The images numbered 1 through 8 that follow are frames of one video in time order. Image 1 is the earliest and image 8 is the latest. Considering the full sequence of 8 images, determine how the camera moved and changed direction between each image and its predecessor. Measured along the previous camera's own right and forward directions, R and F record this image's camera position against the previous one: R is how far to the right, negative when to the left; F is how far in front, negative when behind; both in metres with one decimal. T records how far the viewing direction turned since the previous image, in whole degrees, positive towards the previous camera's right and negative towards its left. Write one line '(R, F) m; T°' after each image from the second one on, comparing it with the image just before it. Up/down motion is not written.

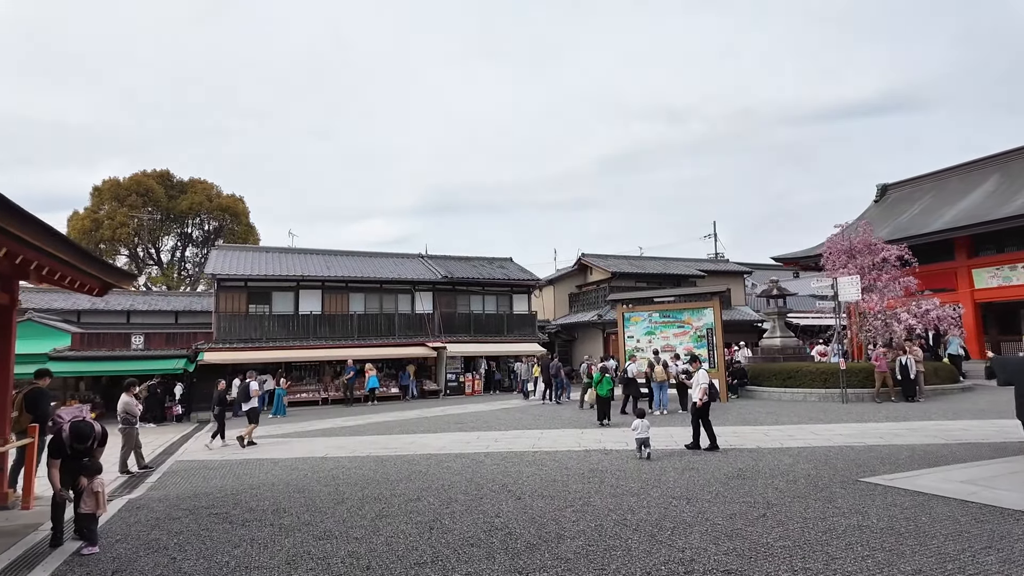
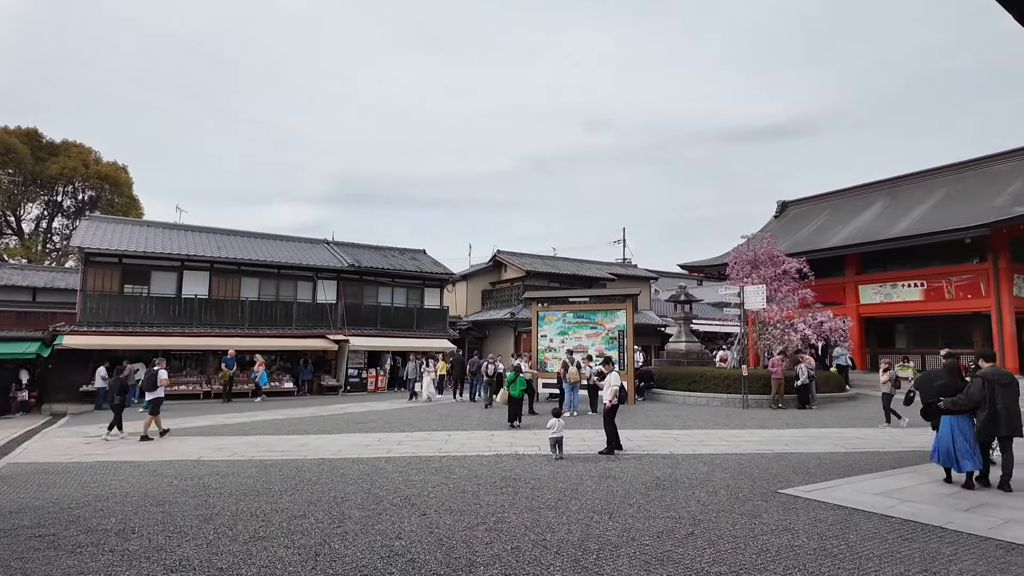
(0.0, +0.7) m; +9°
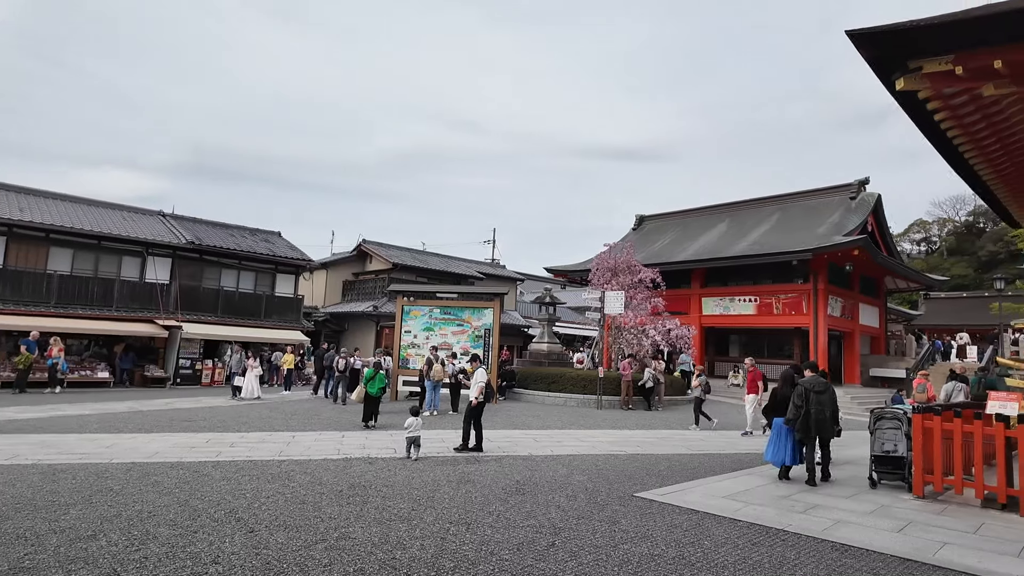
(0.0, +0.4) m; +13°
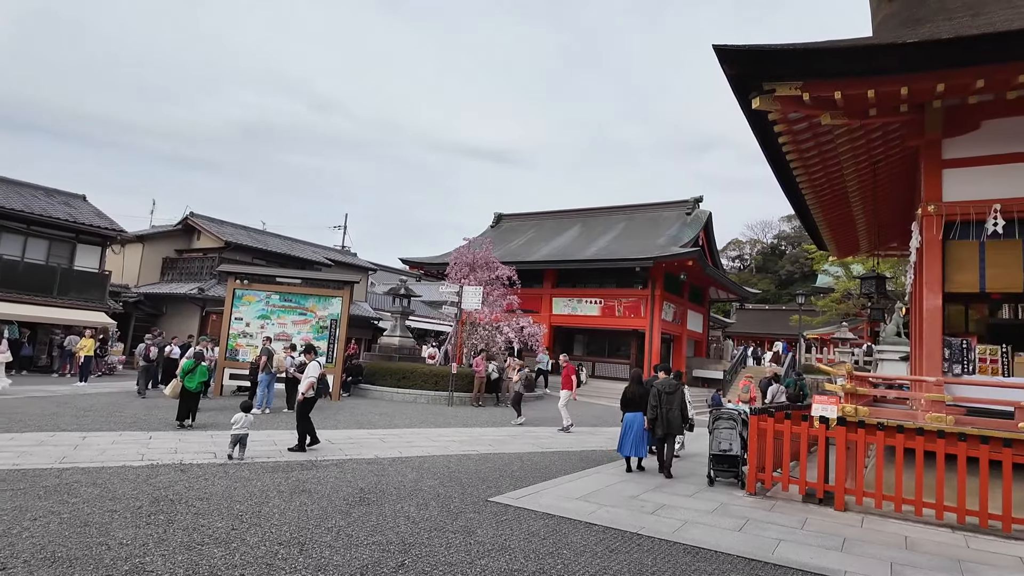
(-0.1, +0.5) m; +14°
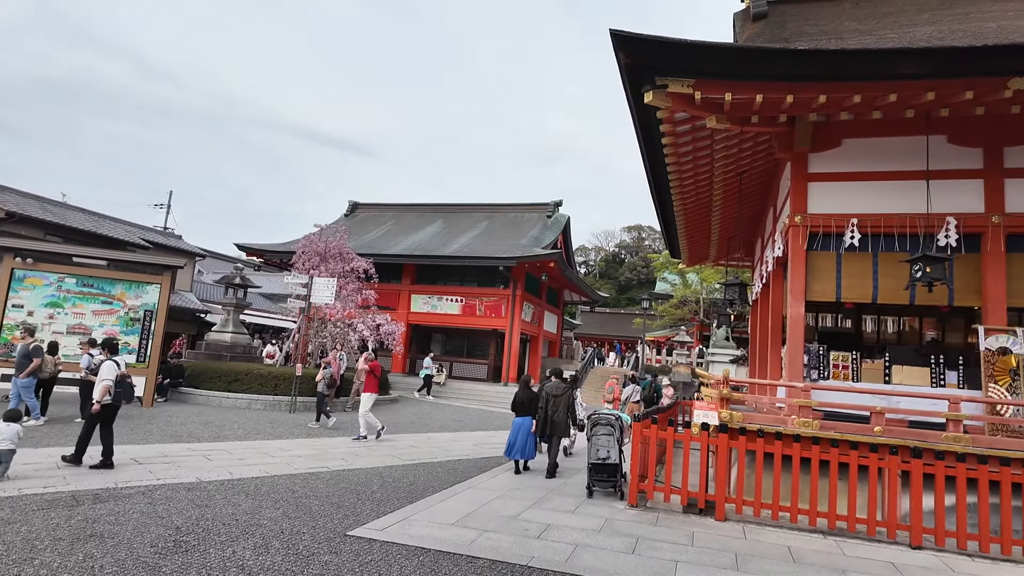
(-0.2, +0.8) m; +14°
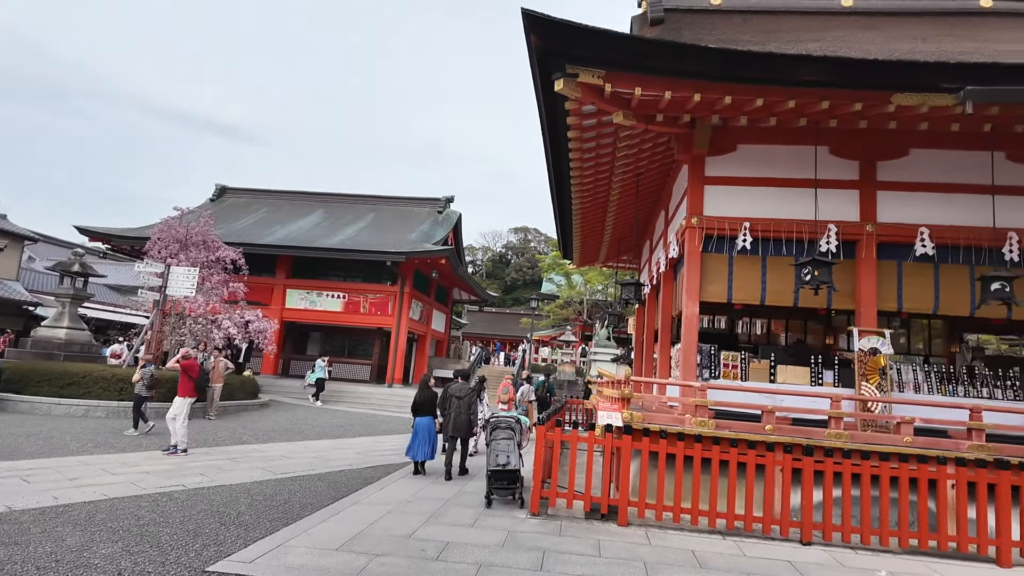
(-0.1, +0.5) m; +11°
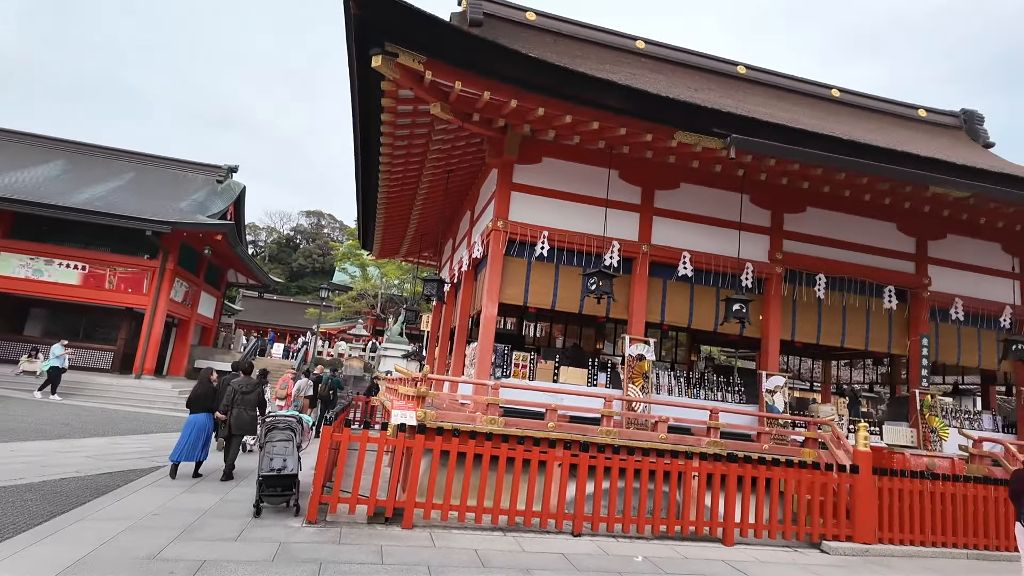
(-0.1, +0.2) m; +20°
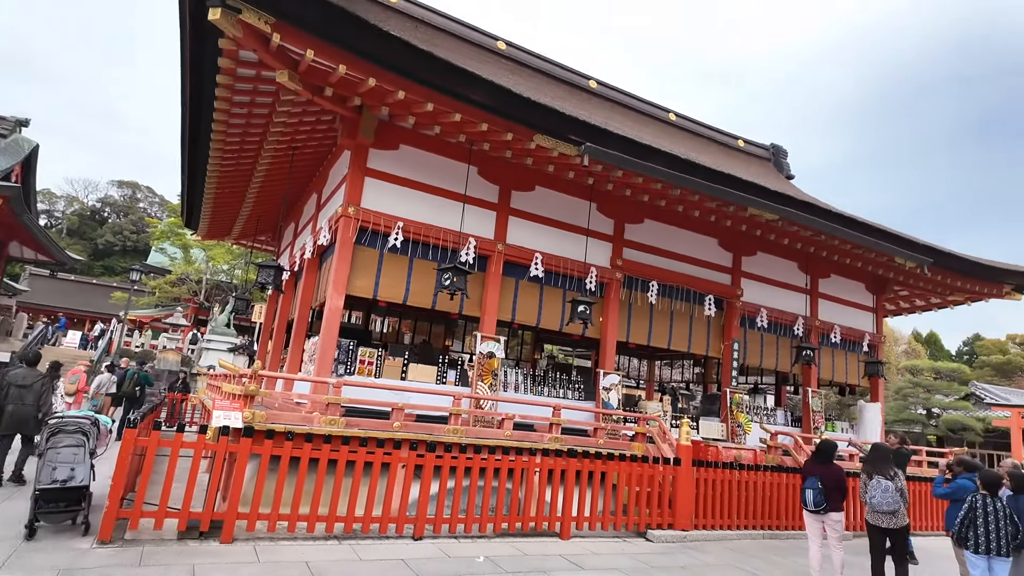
(0.0, +0.2) m; +15°
